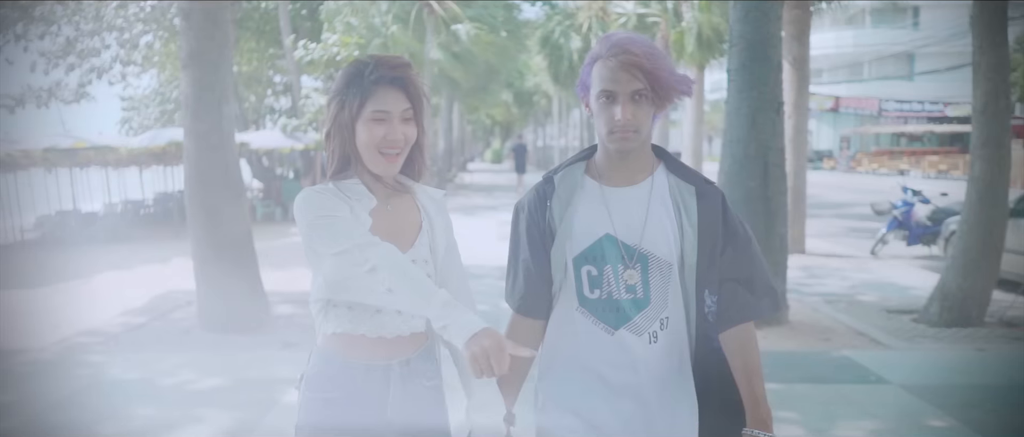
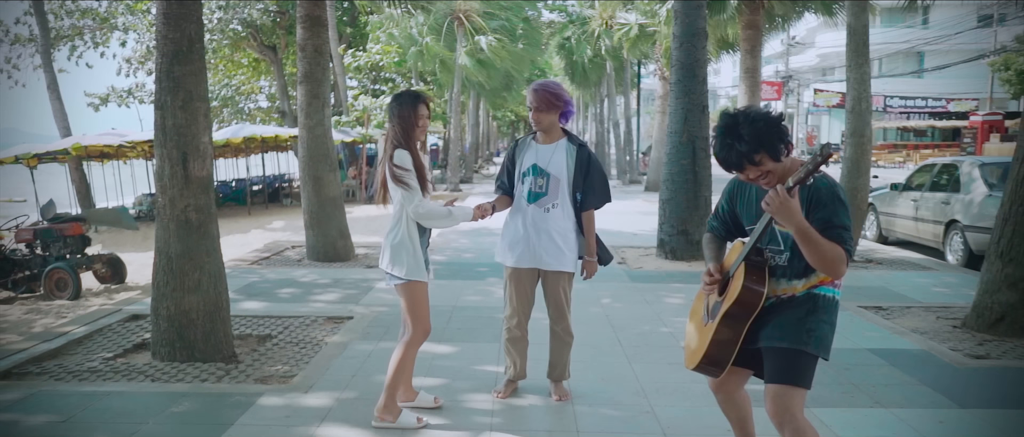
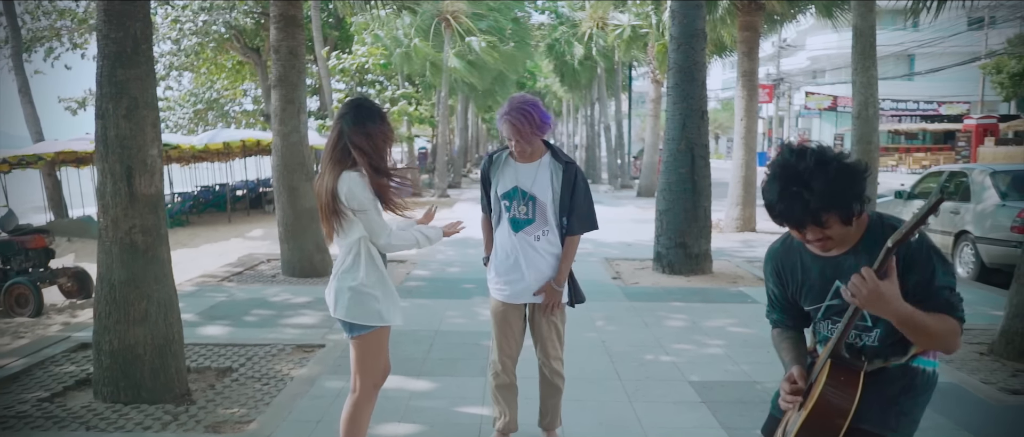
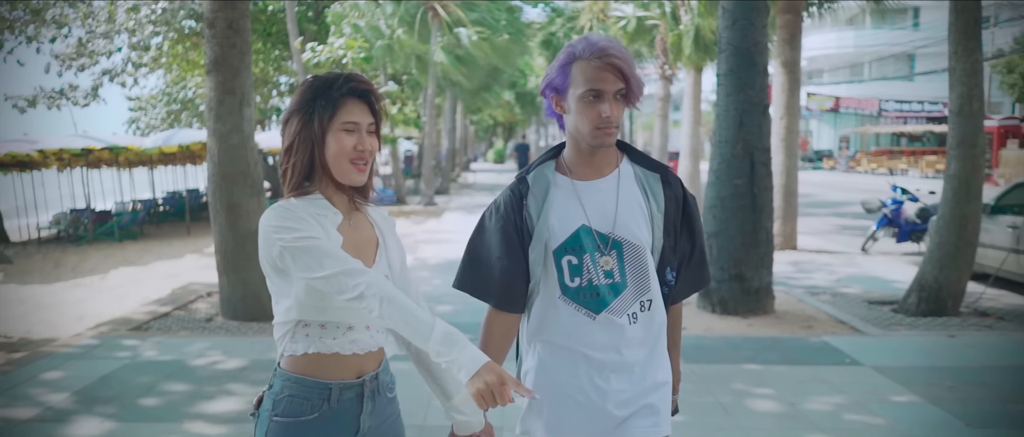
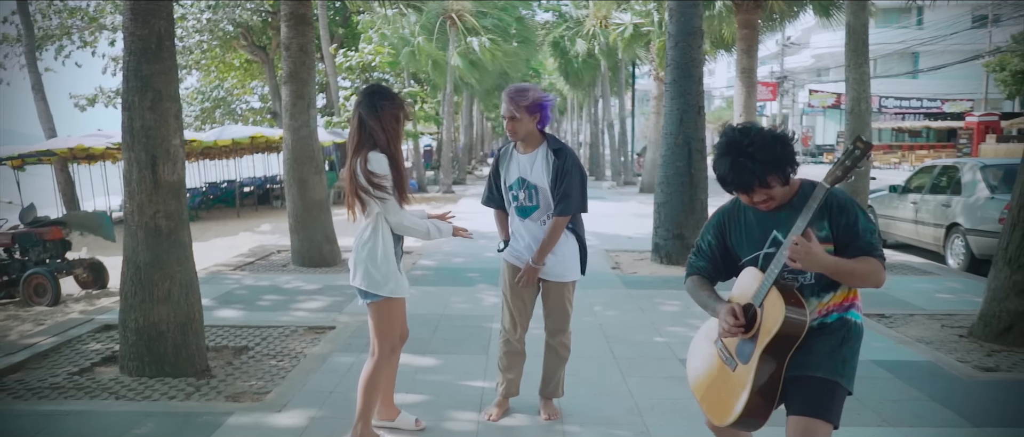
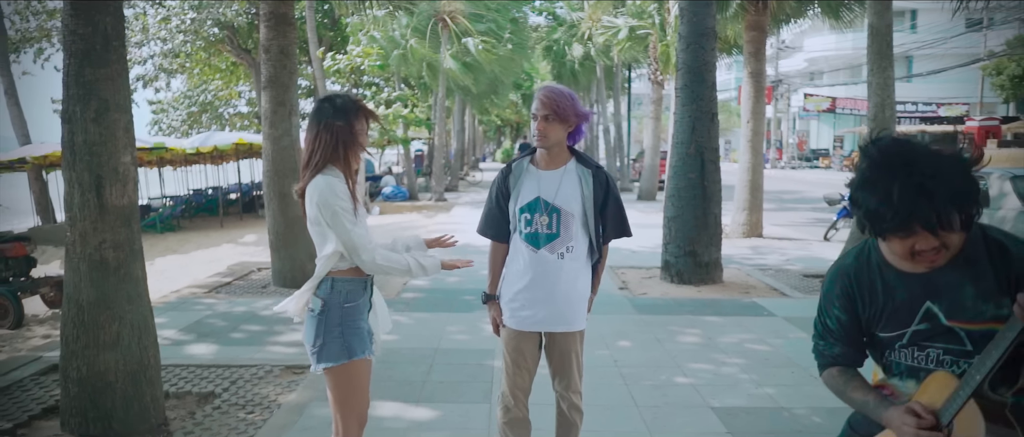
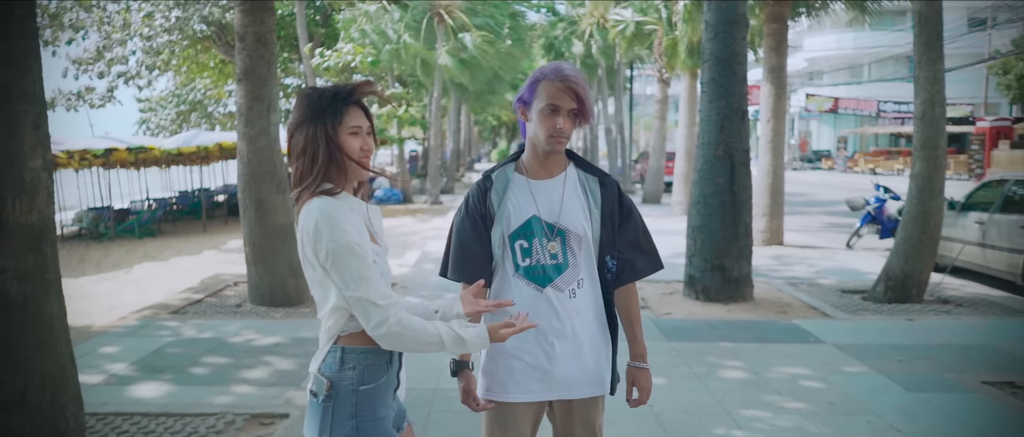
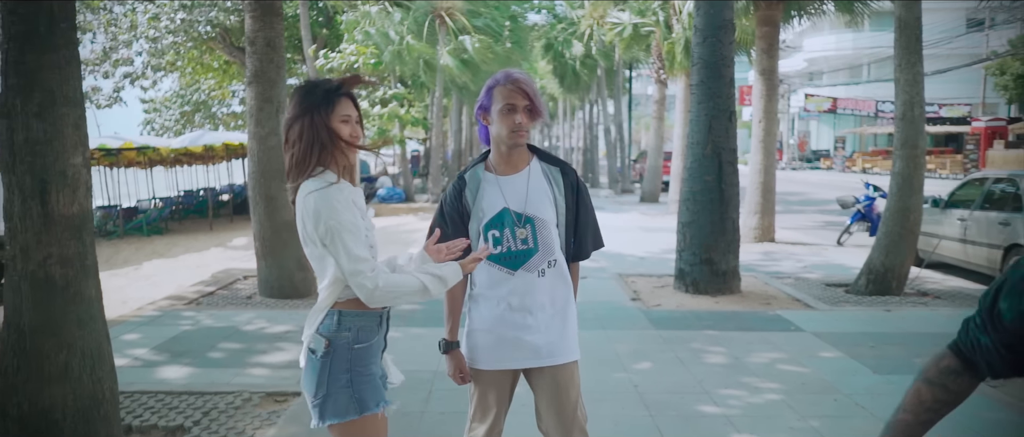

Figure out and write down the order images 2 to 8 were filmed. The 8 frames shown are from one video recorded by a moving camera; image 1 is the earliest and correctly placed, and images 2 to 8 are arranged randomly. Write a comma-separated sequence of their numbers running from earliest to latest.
4, 7, 8, 6, 3, 5, 2
